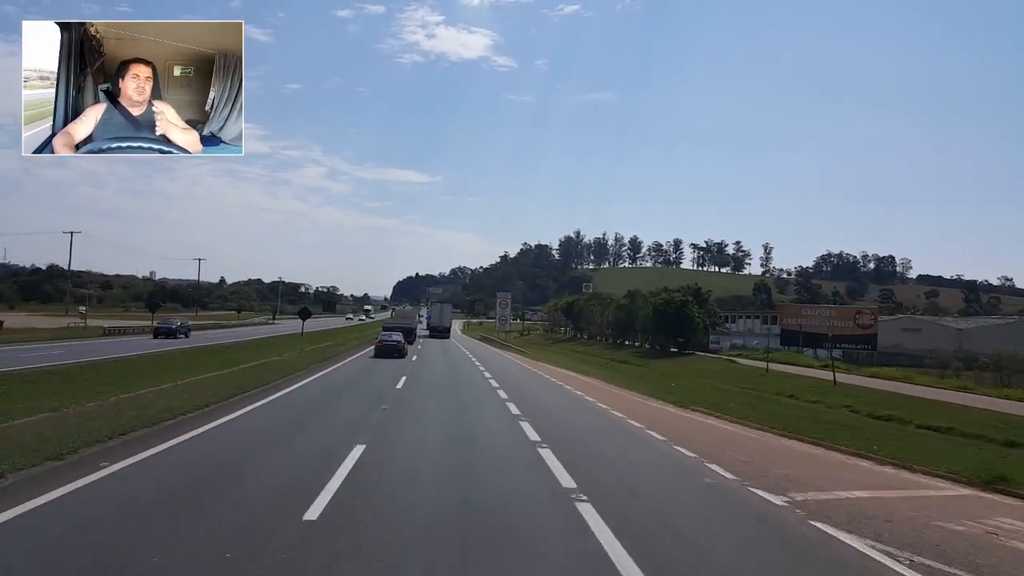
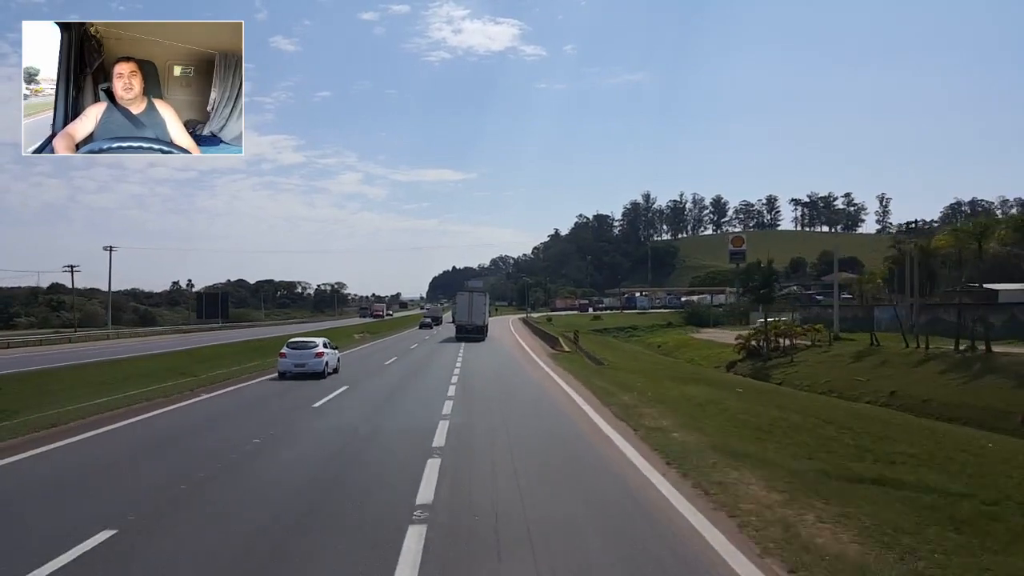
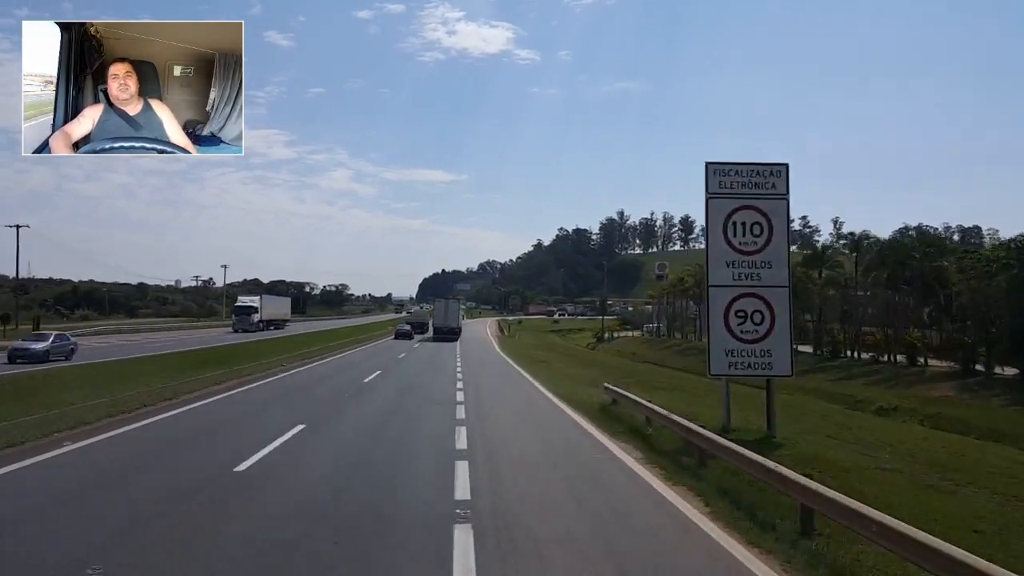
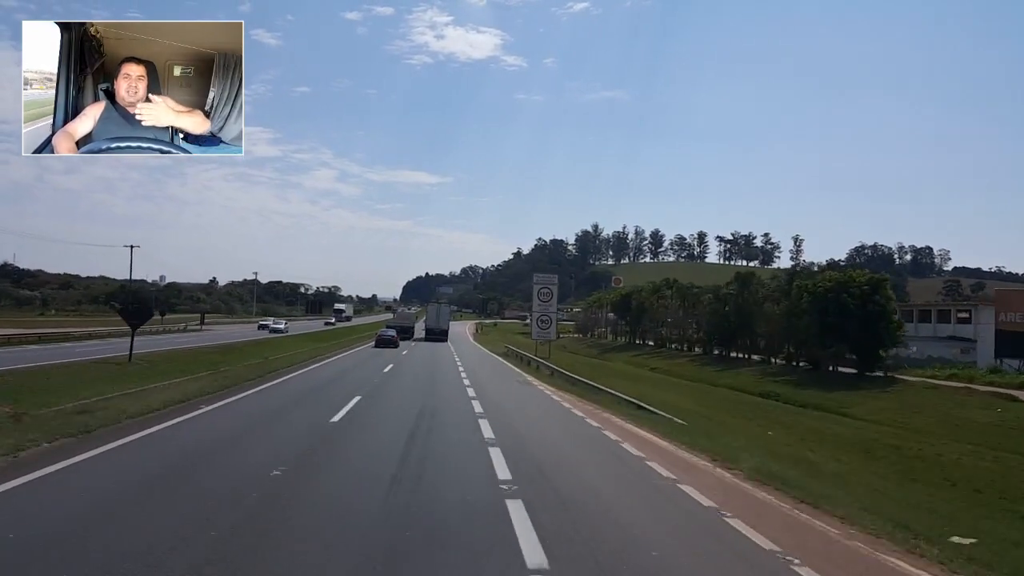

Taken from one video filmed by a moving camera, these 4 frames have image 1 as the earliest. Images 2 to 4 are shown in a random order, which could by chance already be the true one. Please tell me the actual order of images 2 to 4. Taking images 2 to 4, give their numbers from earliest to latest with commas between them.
4, 3, 2
